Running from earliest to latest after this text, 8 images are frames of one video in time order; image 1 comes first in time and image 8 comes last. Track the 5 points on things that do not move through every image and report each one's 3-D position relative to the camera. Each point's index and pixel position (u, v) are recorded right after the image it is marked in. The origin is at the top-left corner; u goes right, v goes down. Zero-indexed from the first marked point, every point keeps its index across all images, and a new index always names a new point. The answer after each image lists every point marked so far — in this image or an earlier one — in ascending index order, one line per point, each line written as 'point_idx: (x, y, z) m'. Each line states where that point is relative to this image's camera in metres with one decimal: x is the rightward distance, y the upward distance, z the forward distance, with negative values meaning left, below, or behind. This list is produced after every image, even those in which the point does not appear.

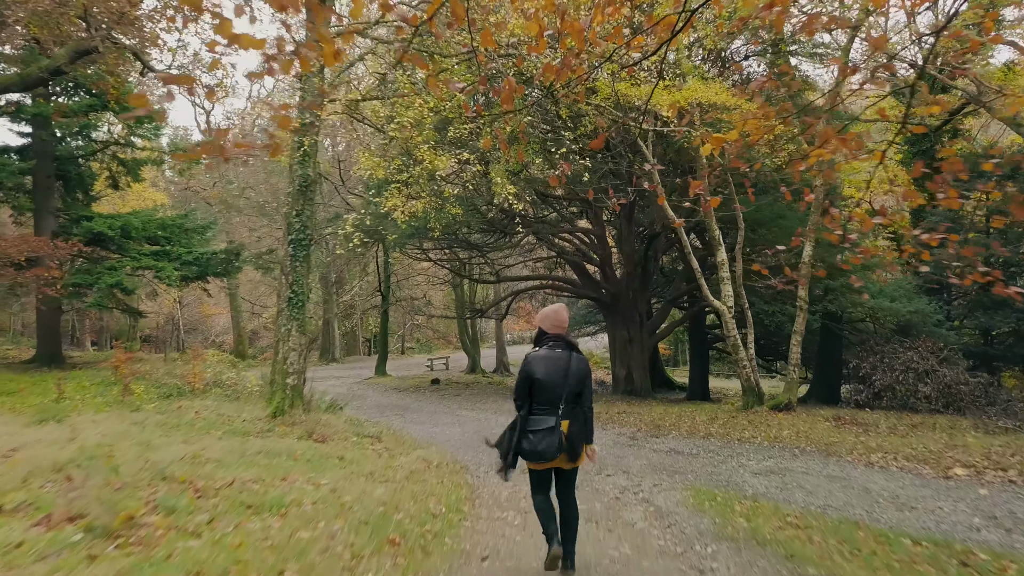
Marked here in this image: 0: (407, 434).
0: (-1.9, -2.7, +11.3) m
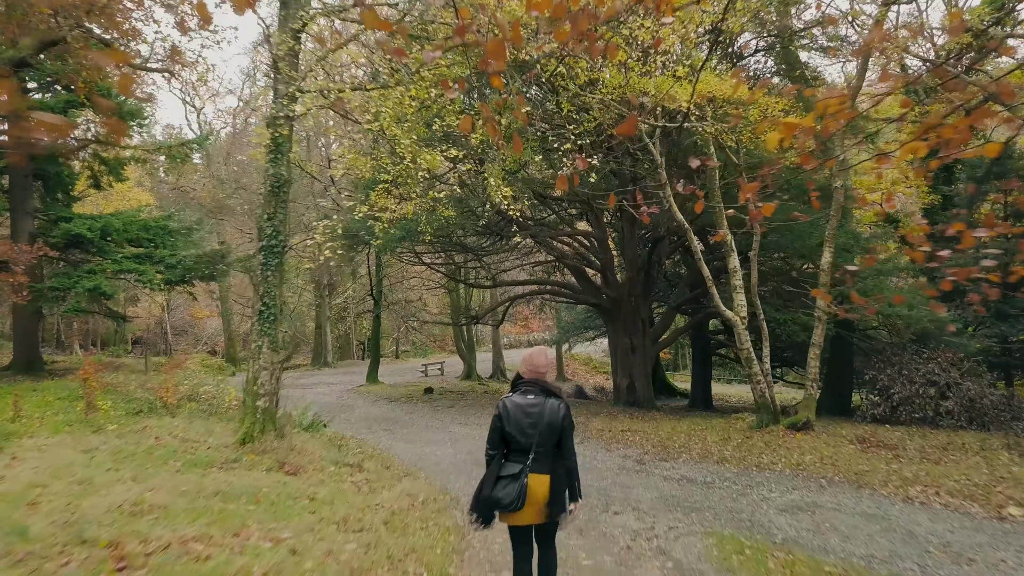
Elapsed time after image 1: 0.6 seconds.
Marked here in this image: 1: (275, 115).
0: (-2.0, -2.8, +10.4) m
1: (-2.9, +2.1, +7.6) m
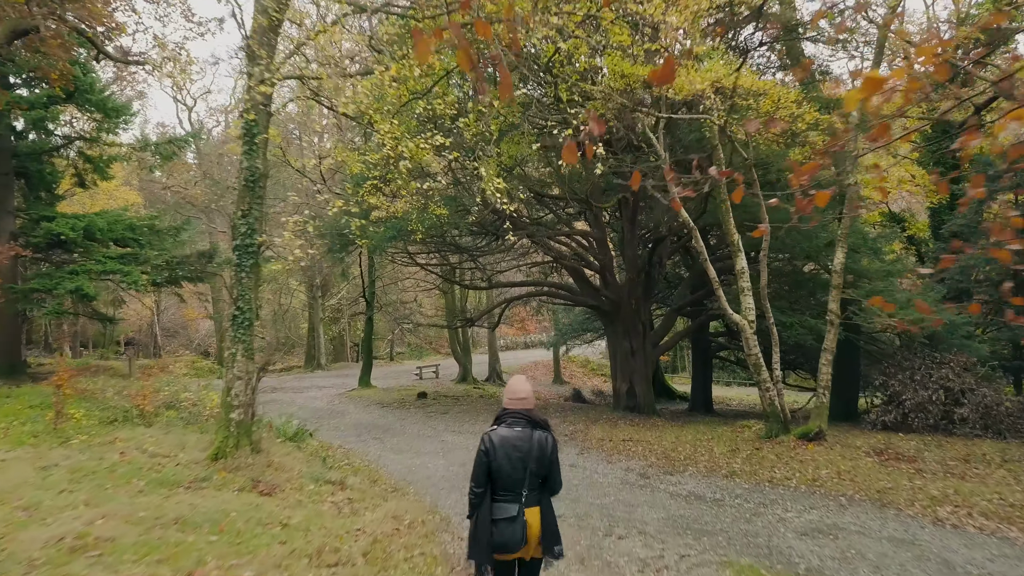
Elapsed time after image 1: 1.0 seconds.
0: (-2.0, -2.8, +9.9) m
1: (-3.0, +2.1, +7.1) m
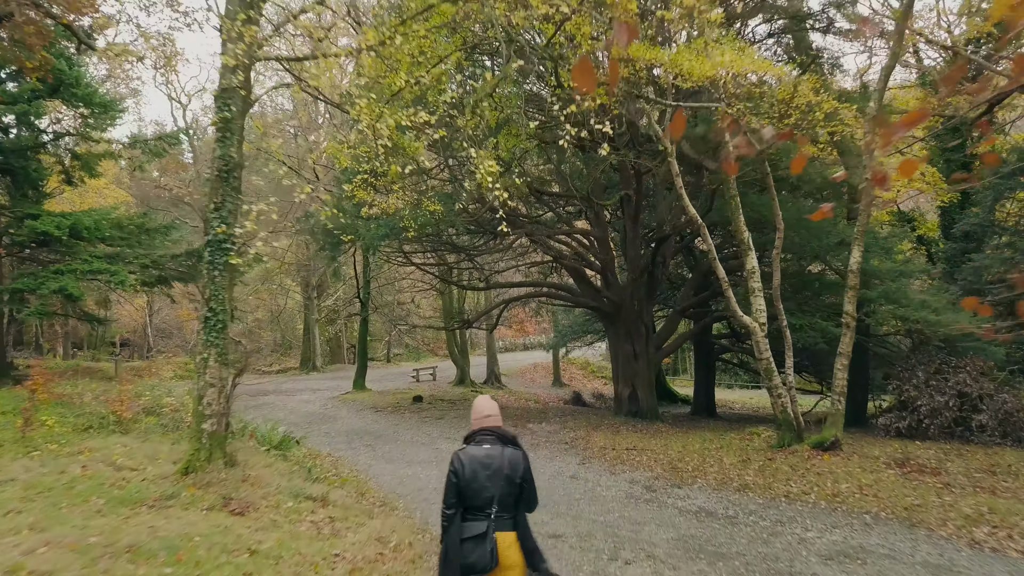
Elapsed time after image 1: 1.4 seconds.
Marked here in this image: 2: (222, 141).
0: (-2.1, -2.8, +9.3) m
1: (-3.0, +2.1, +6.5) m
2: (-3.0, +1.5, +6.6) m
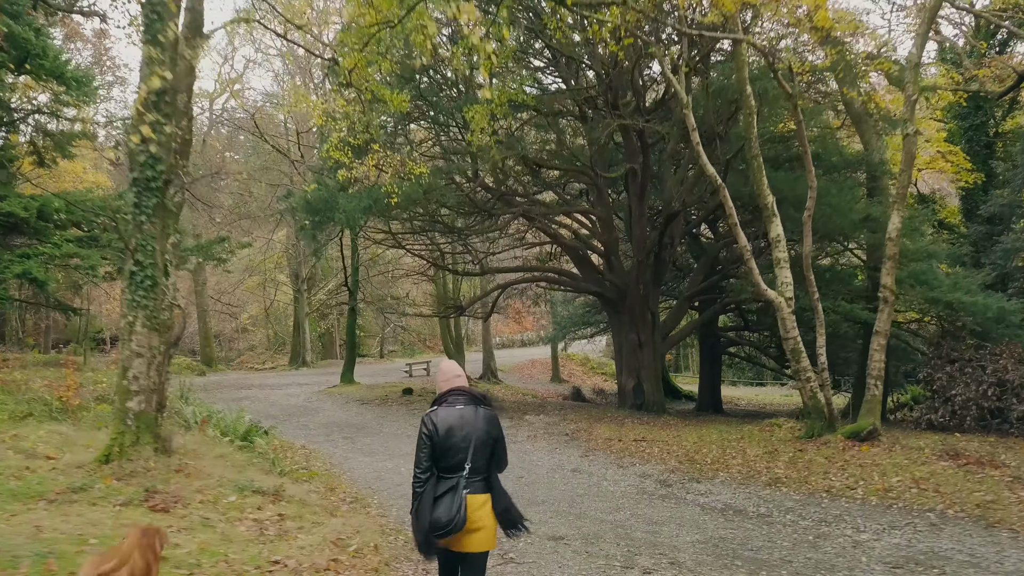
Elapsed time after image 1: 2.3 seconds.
0: (-2.2, -2.4, +8.2) m
1: (-3.1, +2.5, +5.4) m
2: (-3.1, +2.0, +5.4) m
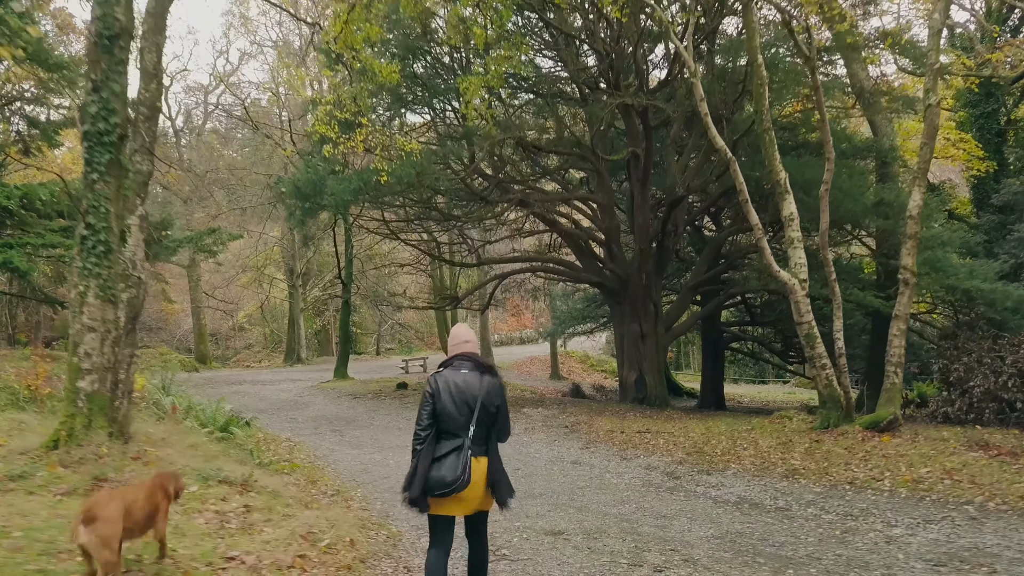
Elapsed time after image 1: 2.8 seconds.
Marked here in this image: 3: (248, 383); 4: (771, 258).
0: (-2.2, -2.2, +7.6) m
1: (-3.1, +2.8, +4.9) m
2: (-3.2, +2.2, +4.9) m
3: (-8.4, -3.0, +19.8) m
4: (+3.4, +0.4, +8.3) m
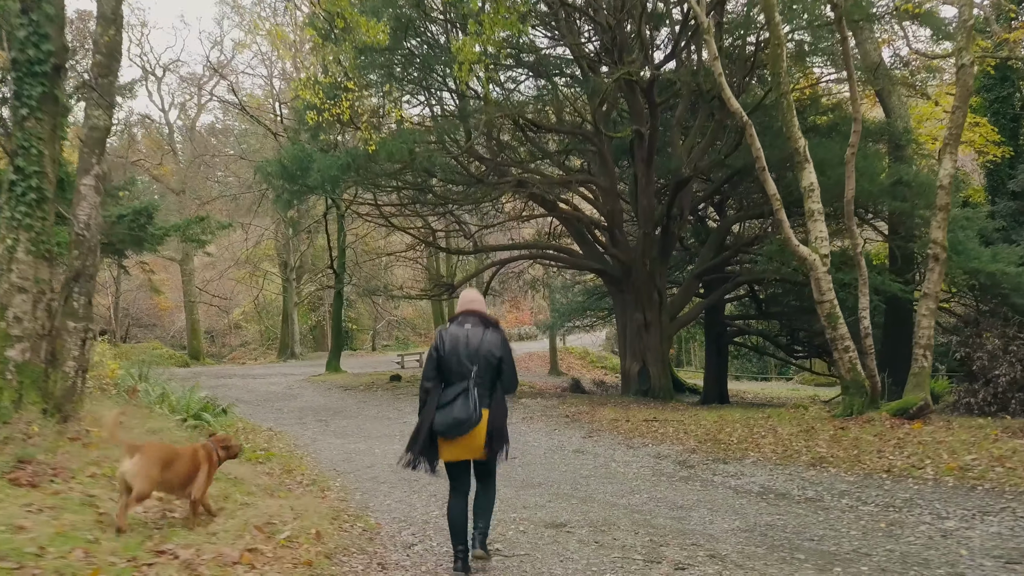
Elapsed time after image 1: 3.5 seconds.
0: (-2.3, -1.9, +7.0) m
1: (-3.1, +3.1, +4.2) m
2: (-3.2, +2.5, +4.3) m
3: (-8.5, -2.7, +19.2) m
4: (+3.4, +0.7, +7.7) m
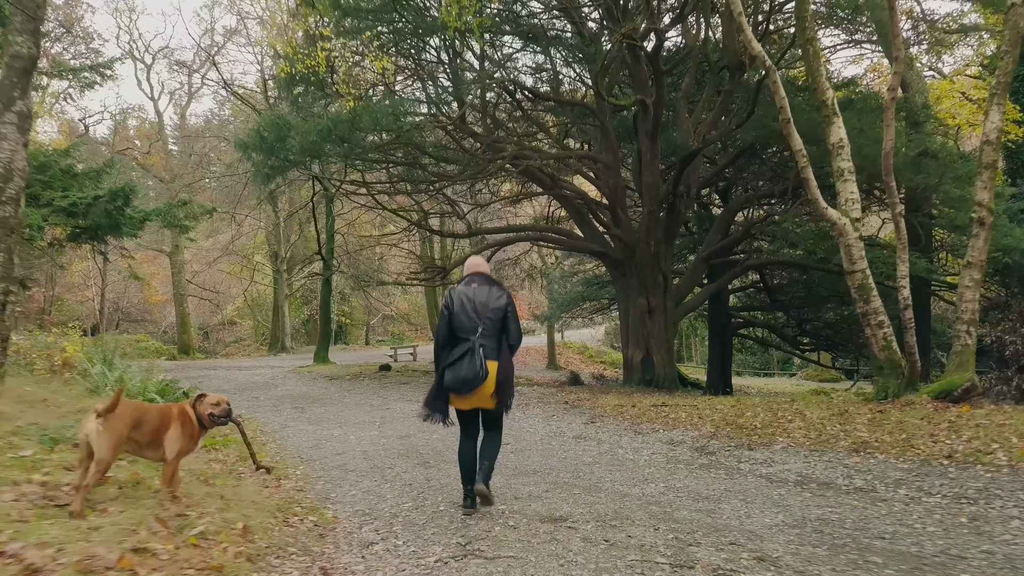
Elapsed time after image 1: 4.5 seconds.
0: (-2.3, -1.5, +6.2) m
1: (-3.2, +3.4, +3.4) m
2: (-3.2, +2.9, +3.5) m
3: (-8.6, -2.3, +18.4) m
4: (+3.3, +1.0, +6.9) m
